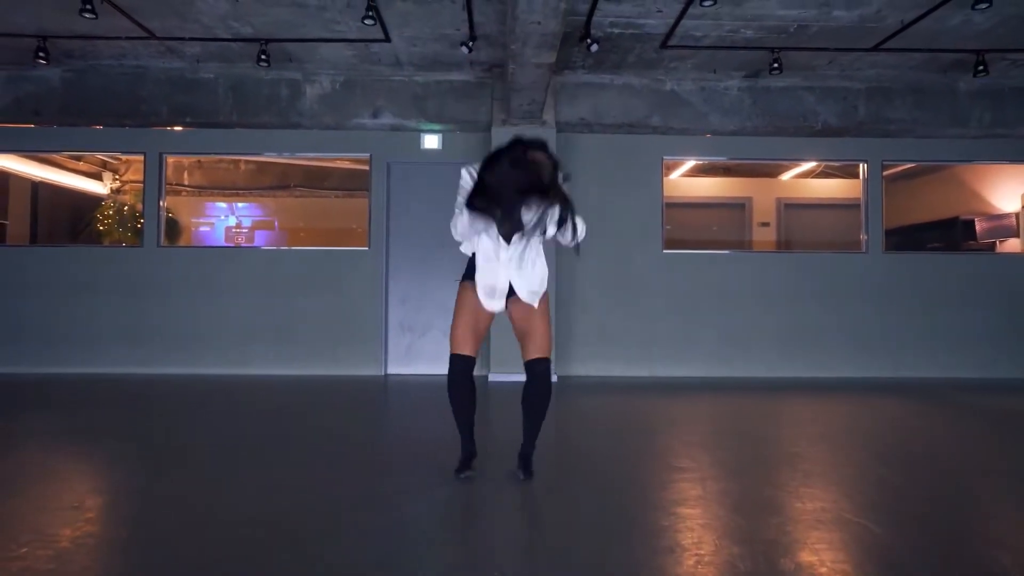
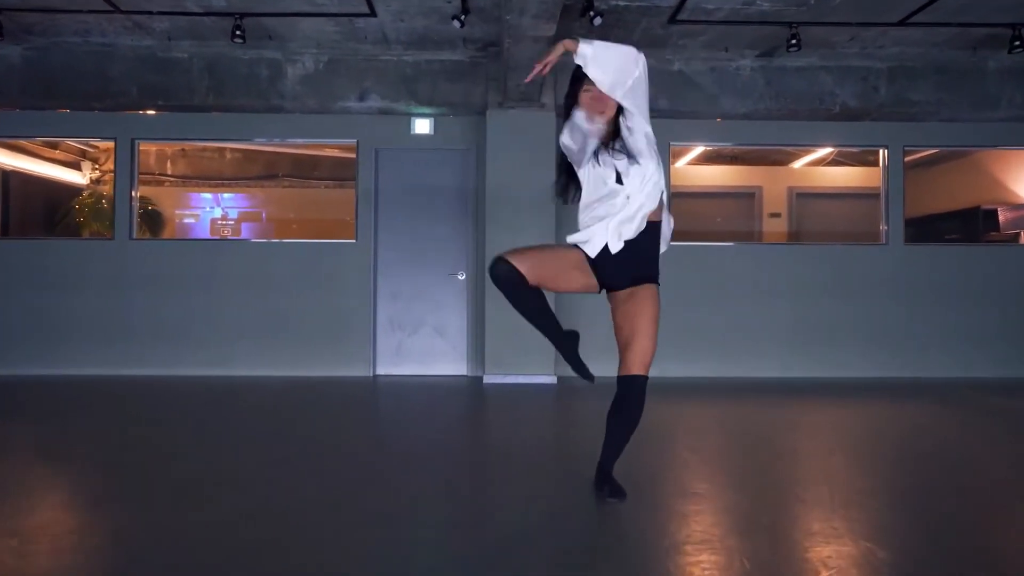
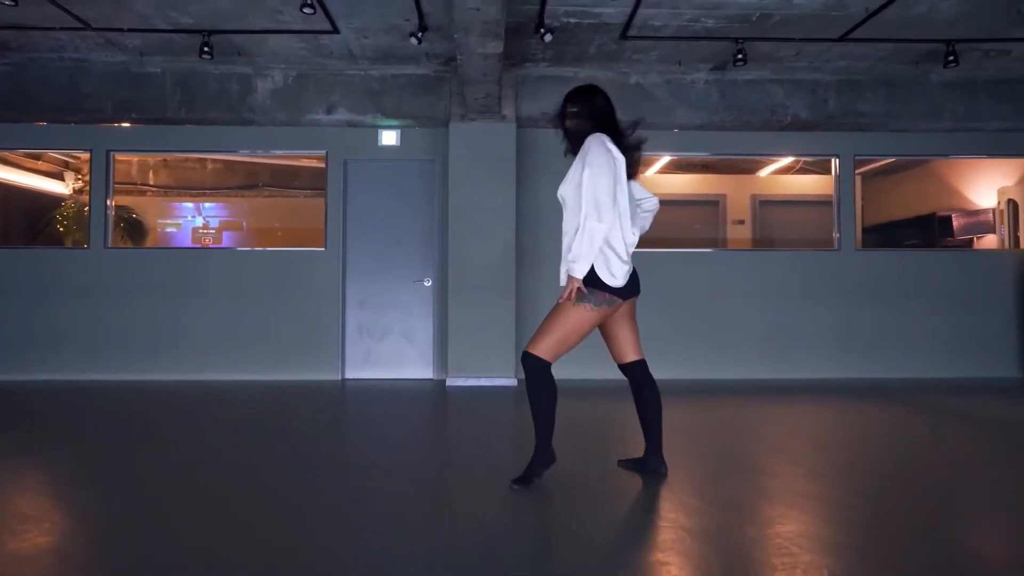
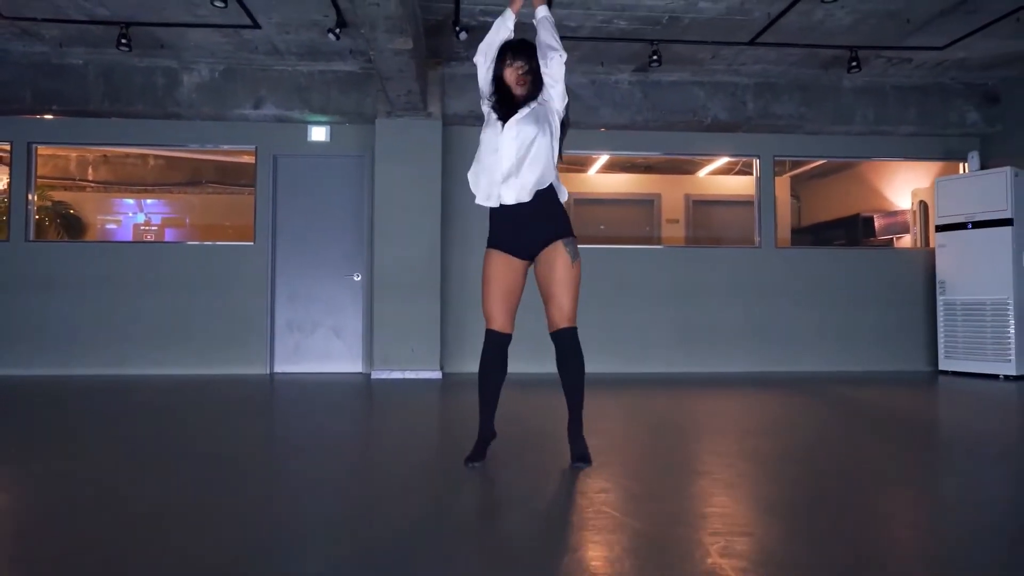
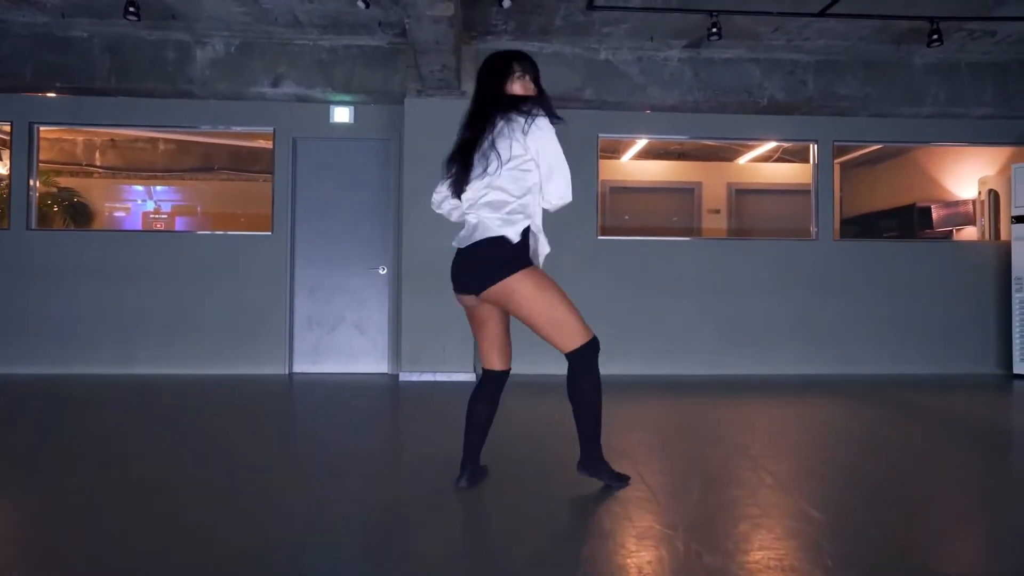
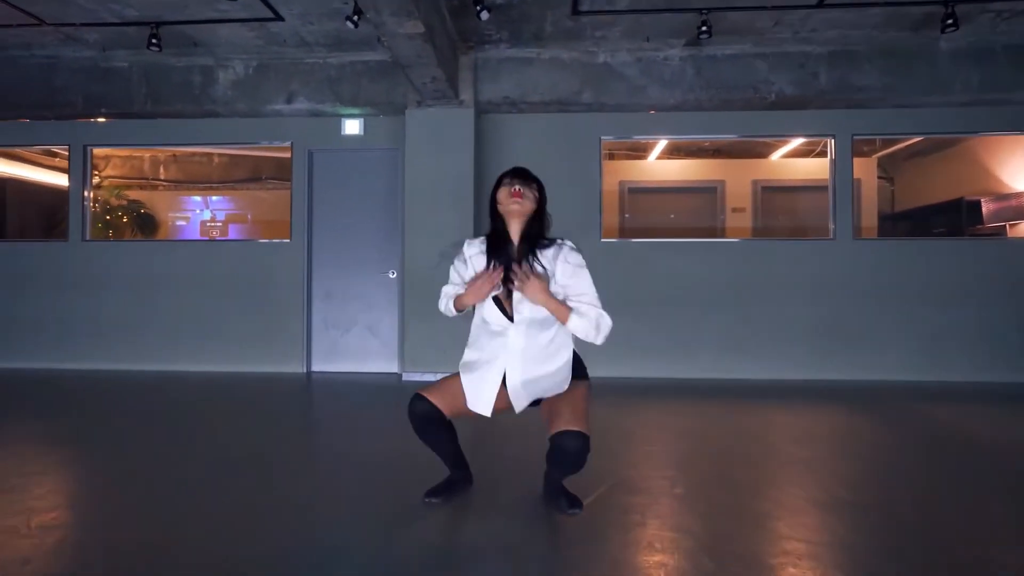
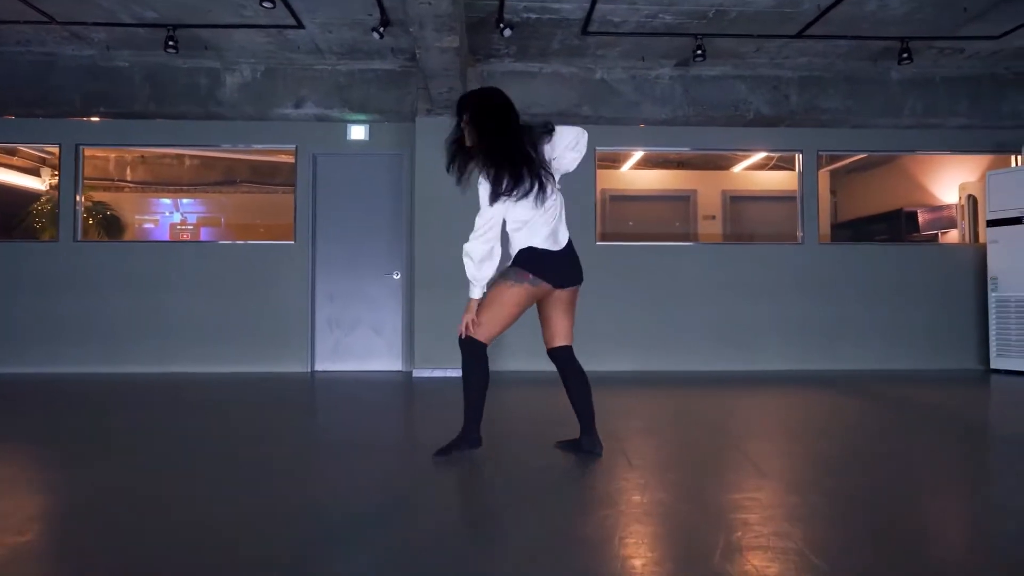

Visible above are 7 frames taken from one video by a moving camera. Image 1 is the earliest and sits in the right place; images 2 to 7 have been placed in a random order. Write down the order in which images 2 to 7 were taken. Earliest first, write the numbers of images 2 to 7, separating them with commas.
2, 3, 7, 5, 4, 6
